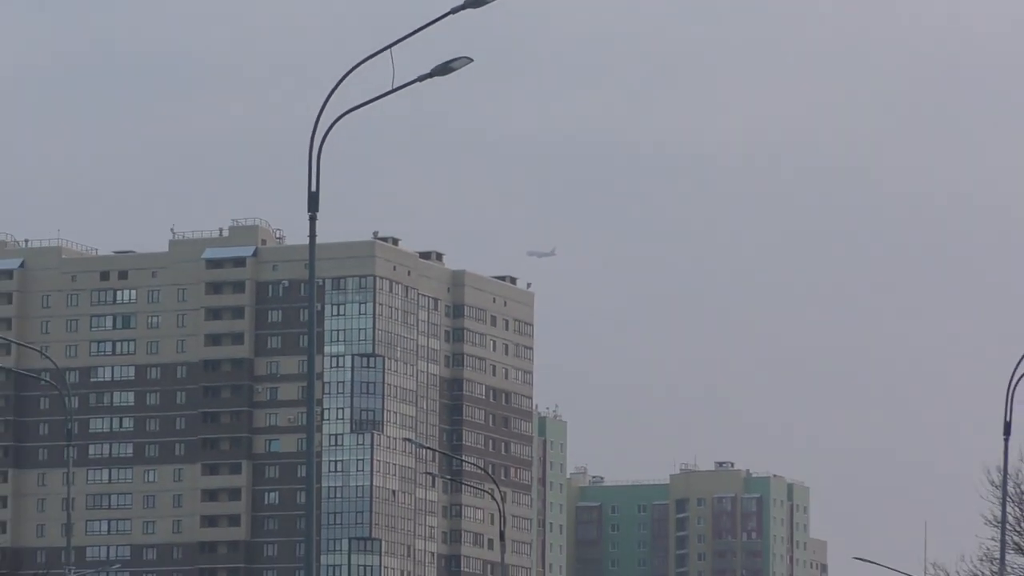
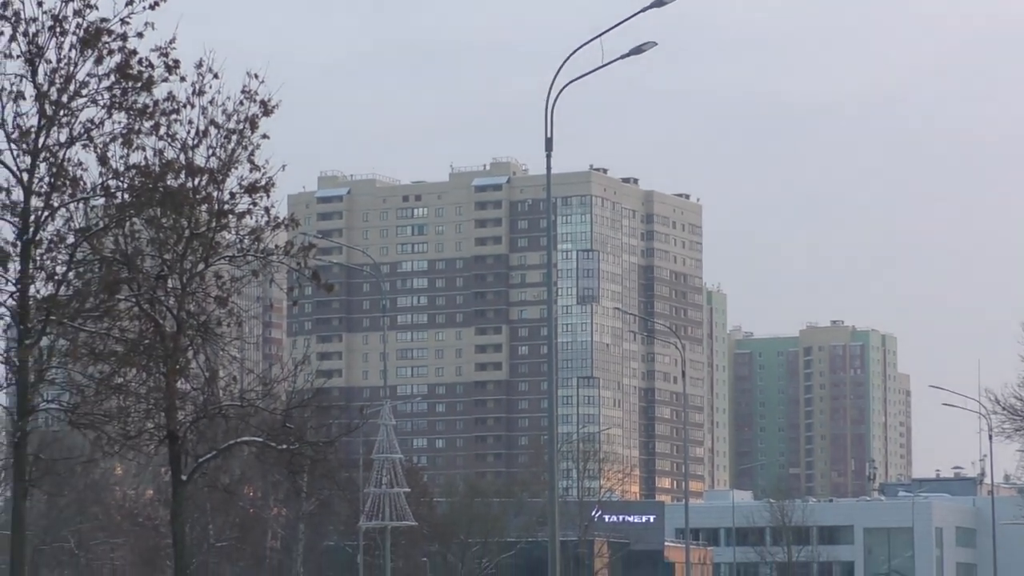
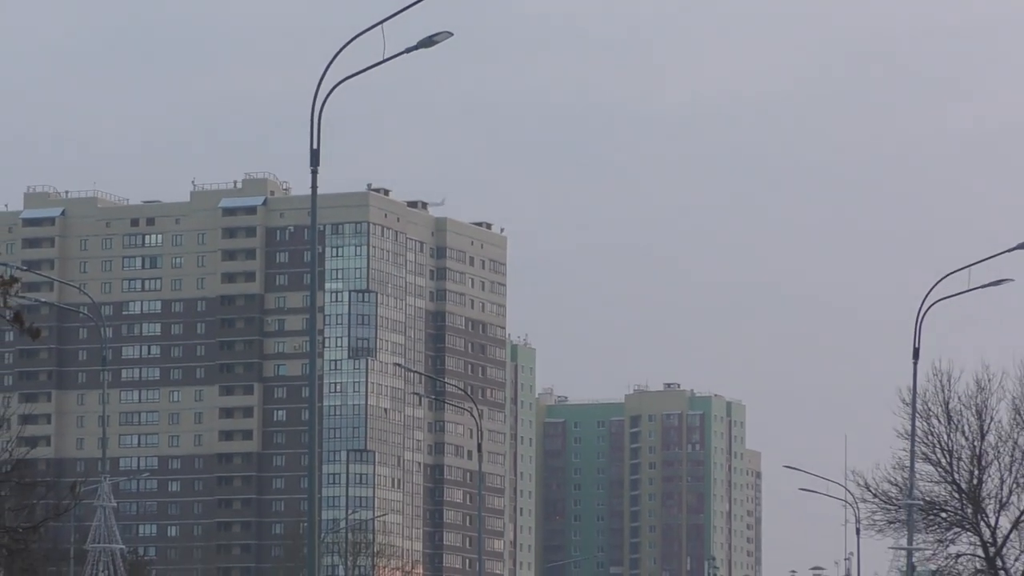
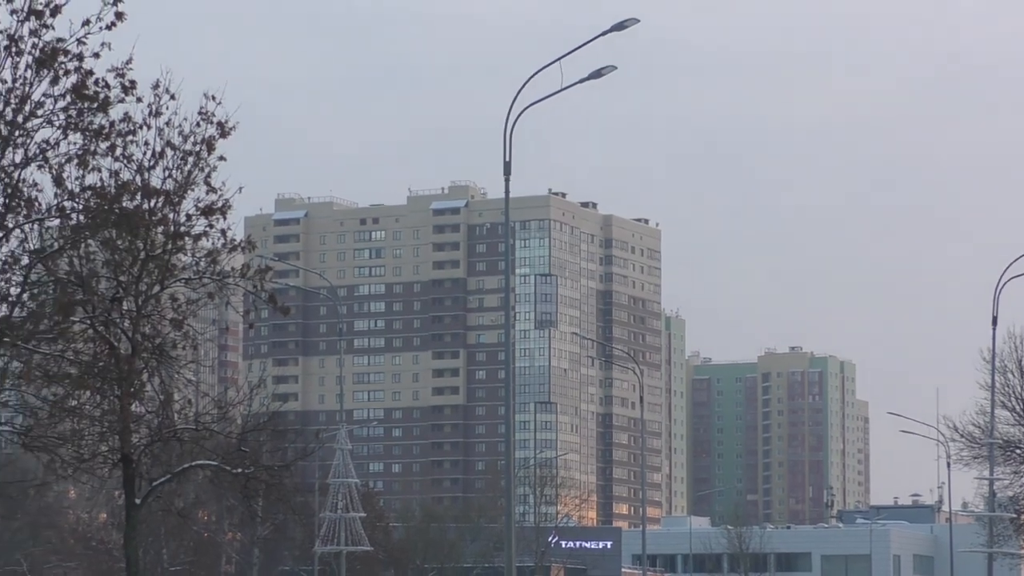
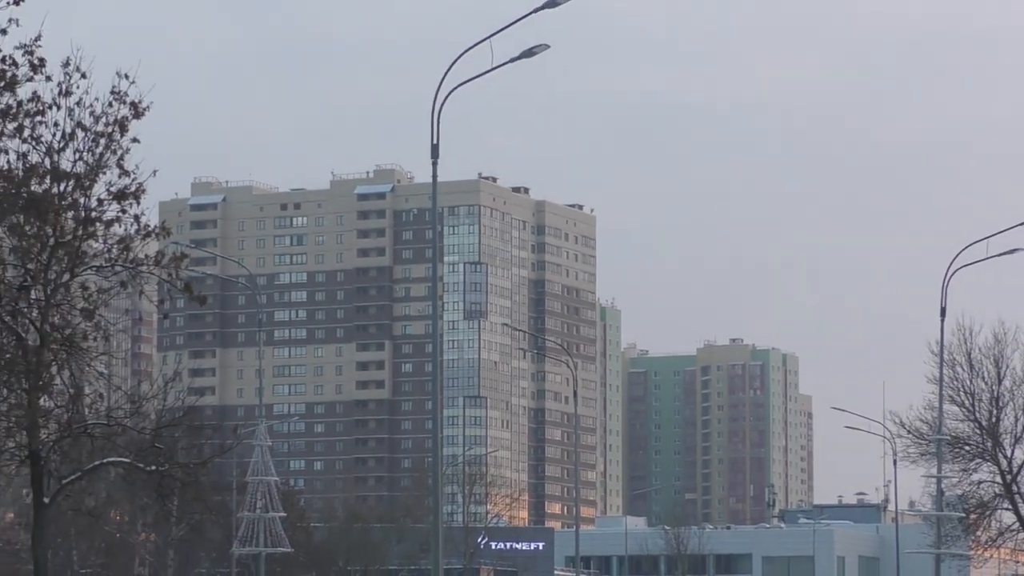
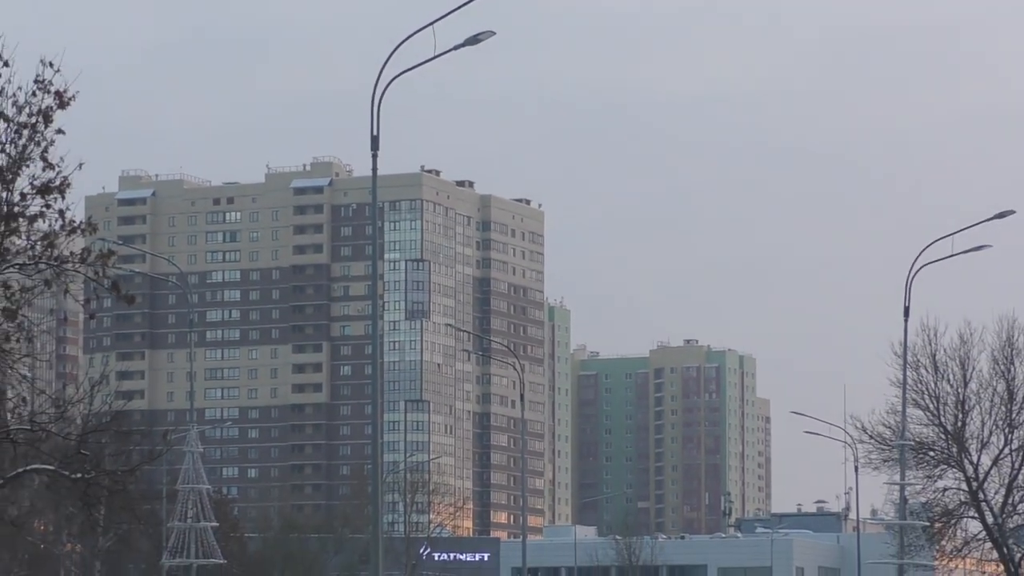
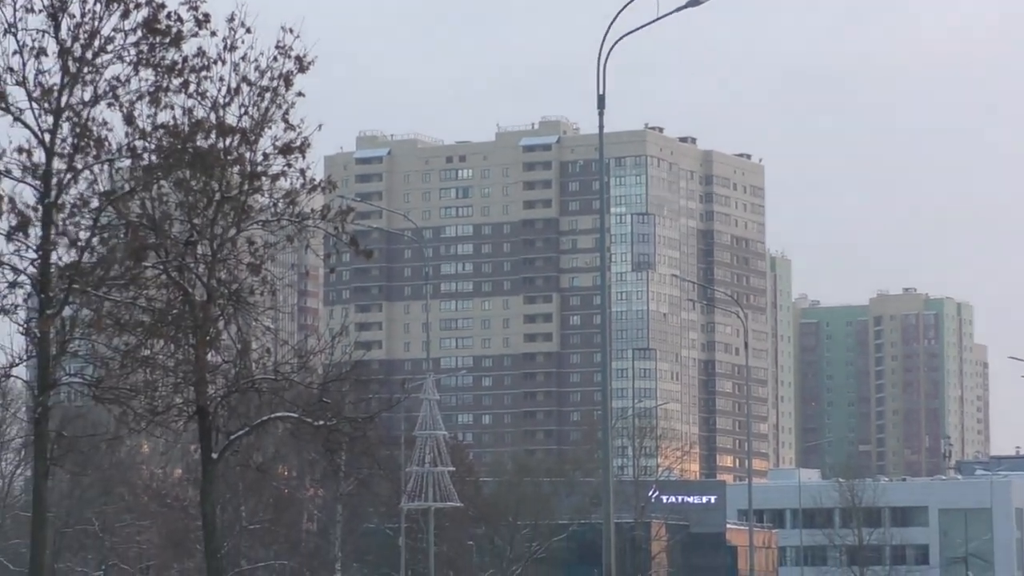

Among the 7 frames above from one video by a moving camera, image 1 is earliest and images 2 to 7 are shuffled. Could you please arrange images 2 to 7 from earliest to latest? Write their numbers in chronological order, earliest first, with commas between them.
3, 6, 5, 4, 2, 7
